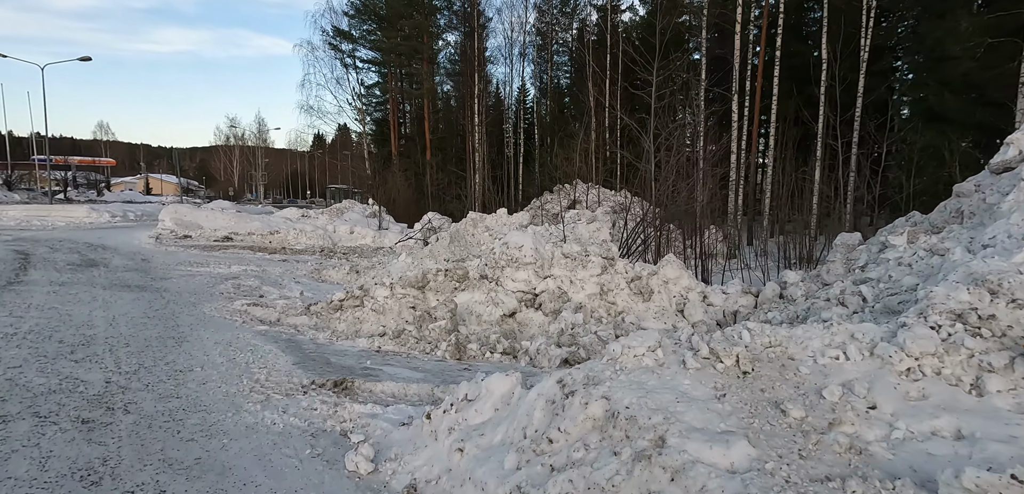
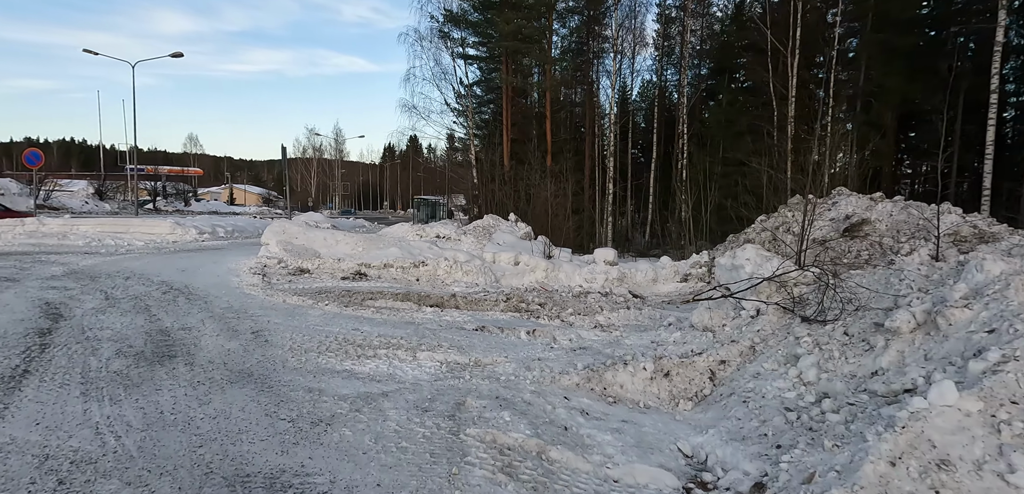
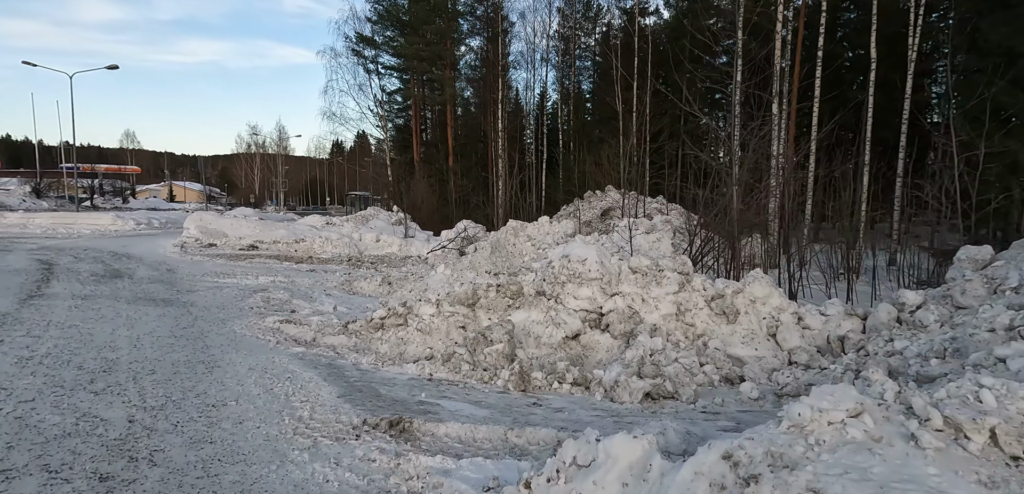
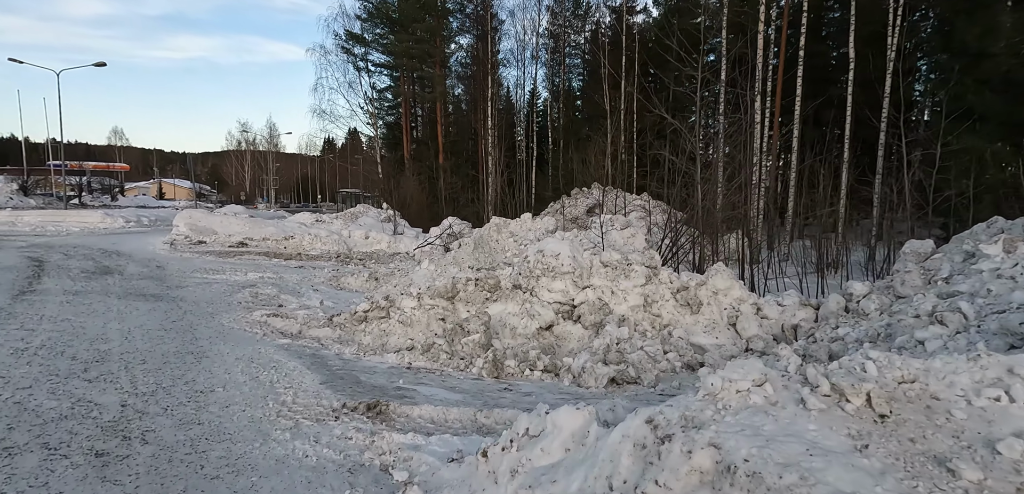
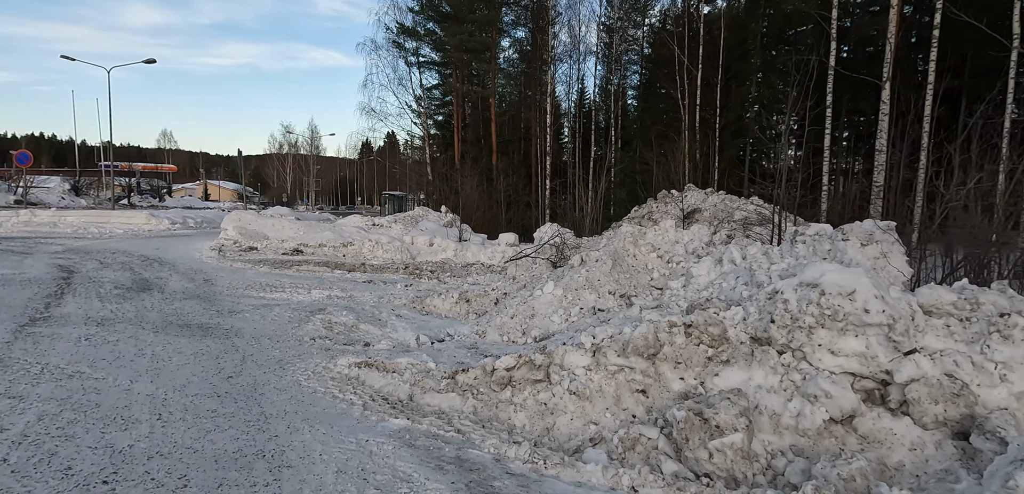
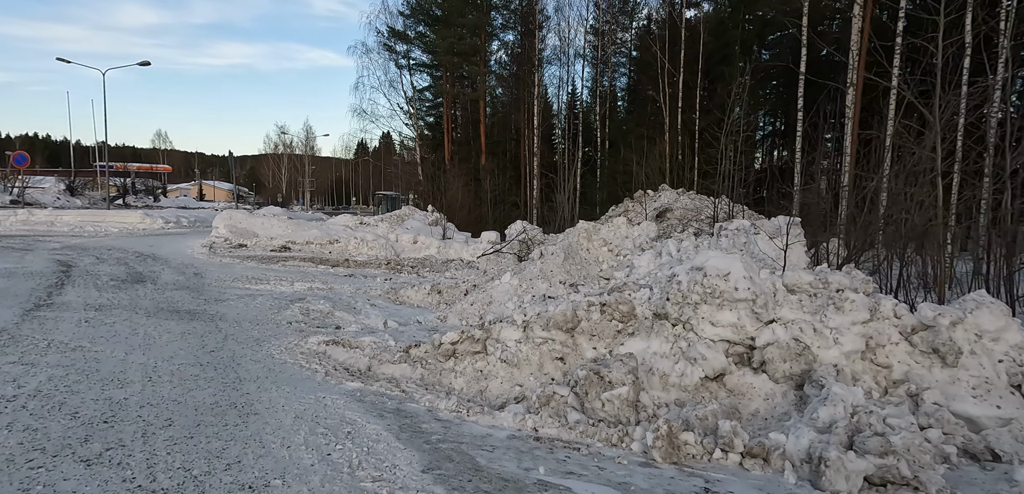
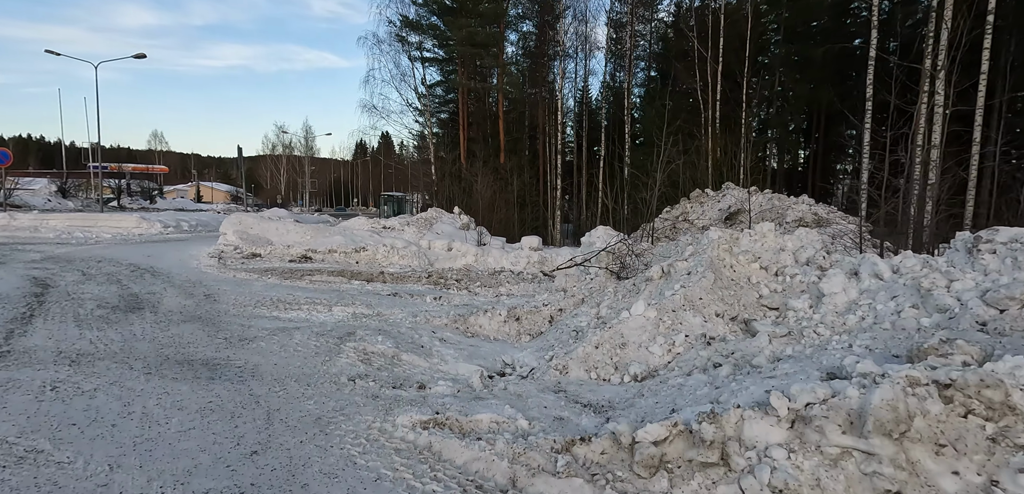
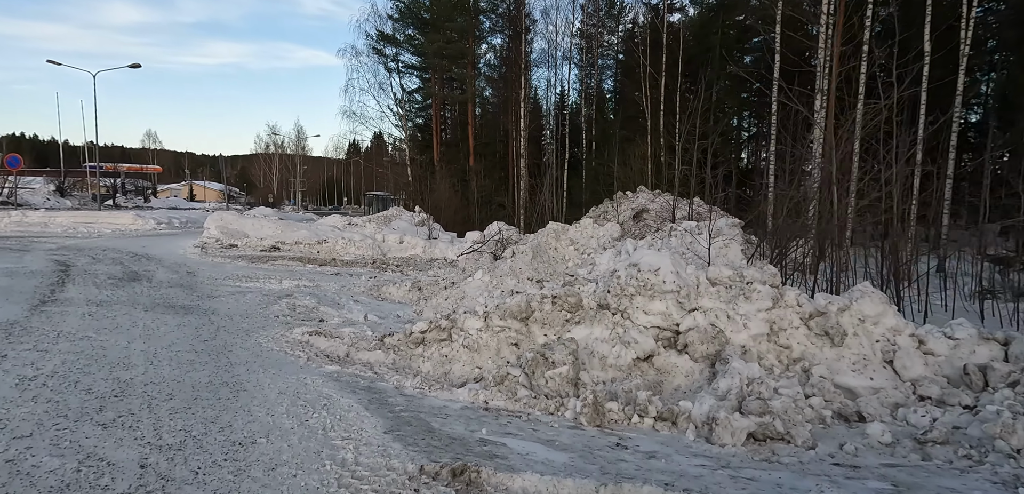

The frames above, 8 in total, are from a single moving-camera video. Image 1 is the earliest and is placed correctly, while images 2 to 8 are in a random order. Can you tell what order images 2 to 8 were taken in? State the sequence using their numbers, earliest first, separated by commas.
4, 3, 8, 6, 5, 7, 2
